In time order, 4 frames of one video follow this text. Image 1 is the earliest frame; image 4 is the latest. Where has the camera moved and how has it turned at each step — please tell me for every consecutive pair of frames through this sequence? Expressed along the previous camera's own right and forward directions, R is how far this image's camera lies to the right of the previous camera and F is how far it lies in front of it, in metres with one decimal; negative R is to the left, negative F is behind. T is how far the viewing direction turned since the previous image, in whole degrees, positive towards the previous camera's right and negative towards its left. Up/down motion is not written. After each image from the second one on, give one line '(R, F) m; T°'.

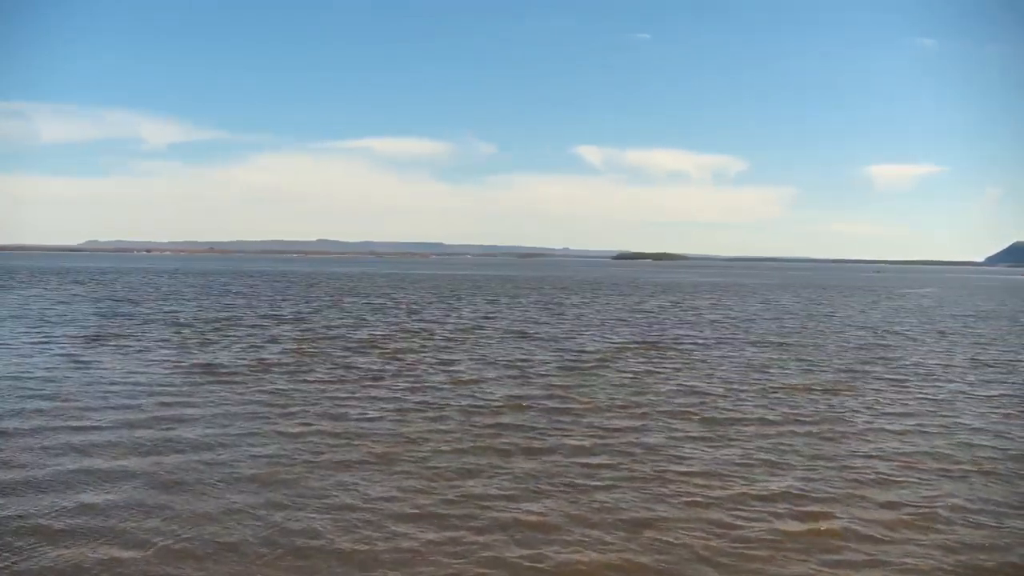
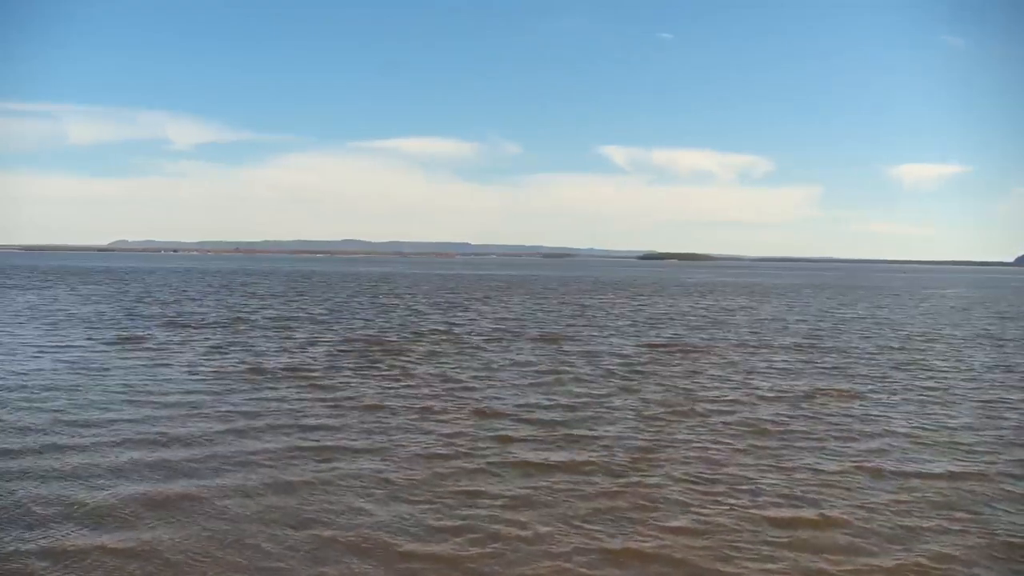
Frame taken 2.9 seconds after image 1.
(-0.3, +1.7) m; -2°
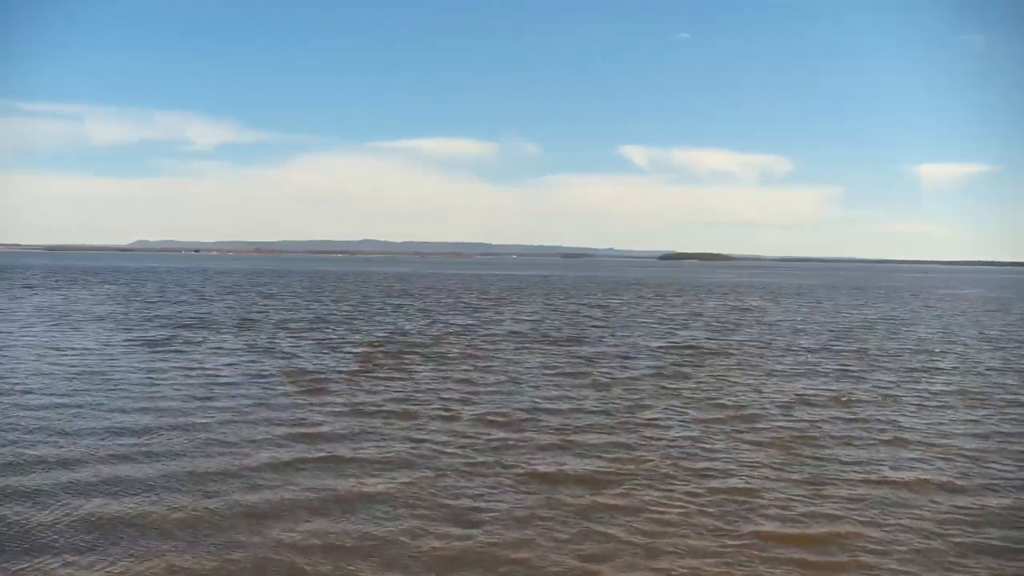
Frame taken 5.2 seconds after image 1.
(-1.7, +8.2) m; -1°
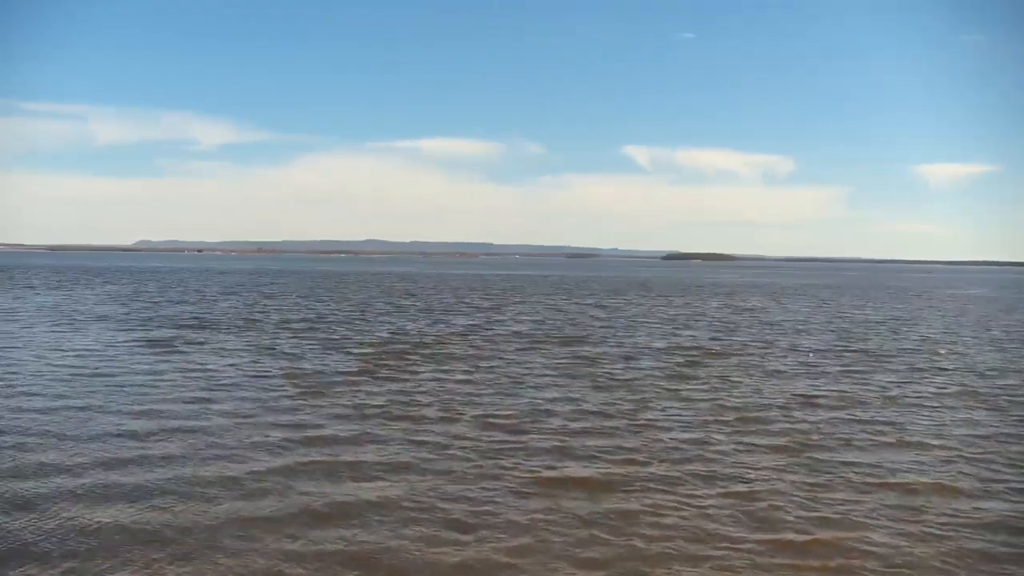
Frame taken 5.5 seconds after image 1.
(-5.8, +5.3) m; 0°
